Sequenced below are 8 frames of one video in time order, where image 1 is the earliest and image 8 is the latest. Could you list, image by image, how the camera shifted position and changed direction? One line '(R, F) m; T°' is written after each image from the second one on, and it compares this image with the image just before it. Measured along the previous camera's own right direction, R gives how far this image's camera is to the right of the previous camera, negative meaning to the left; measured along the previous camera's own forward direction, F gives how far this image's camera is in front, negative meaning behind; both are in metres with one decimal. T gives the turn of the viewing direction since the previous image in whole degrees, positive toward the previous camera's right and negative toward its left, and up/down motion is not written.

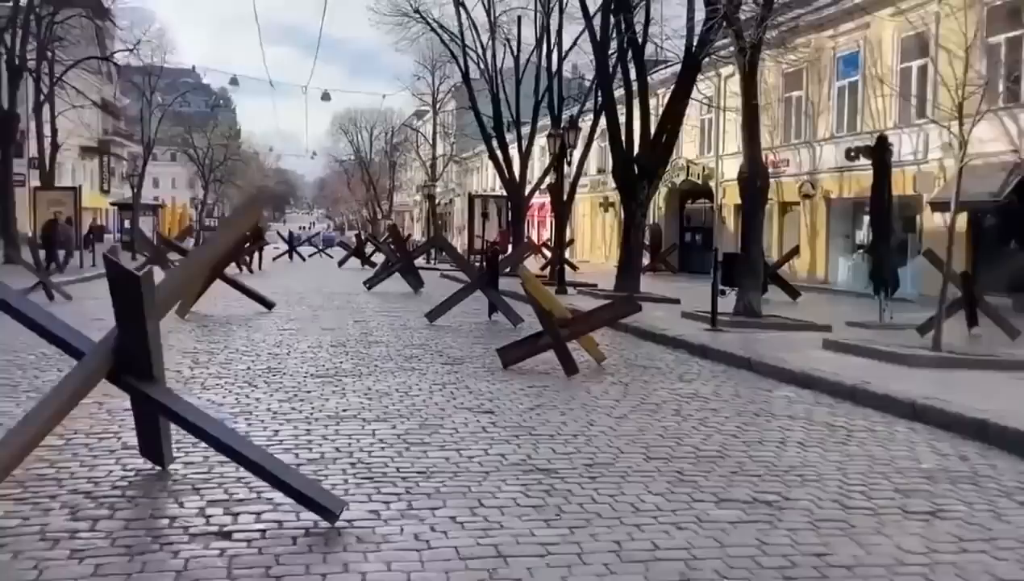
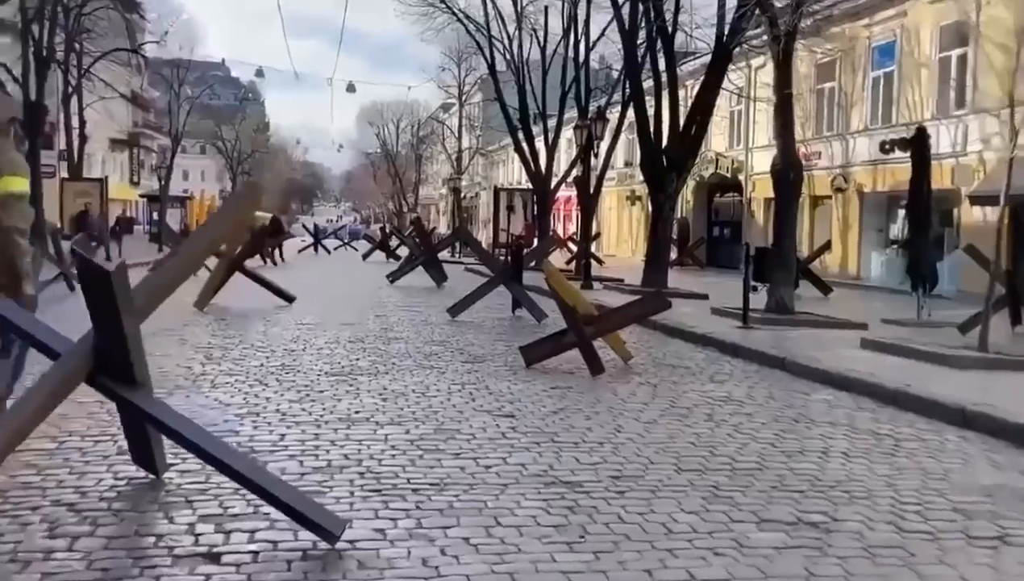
(0.0, +0.5) m; -2°
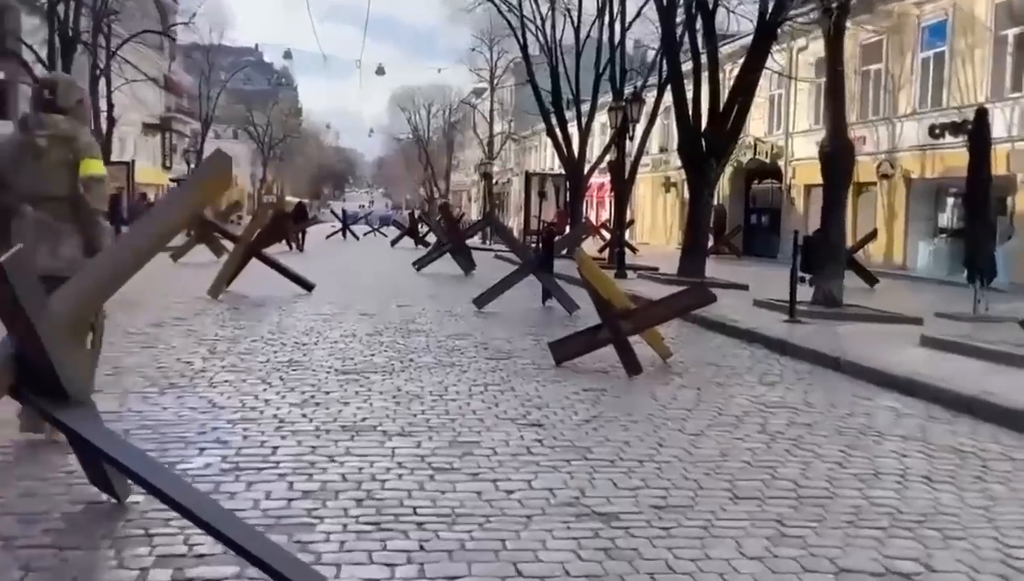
(0.0, +1.0) m; -2°
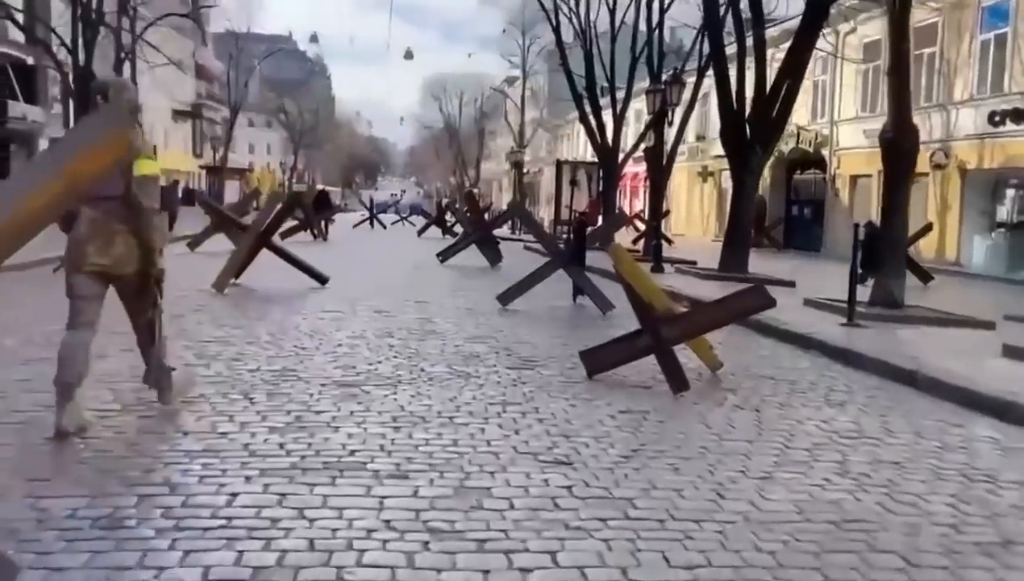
(0.0, +1.4) m; -2°
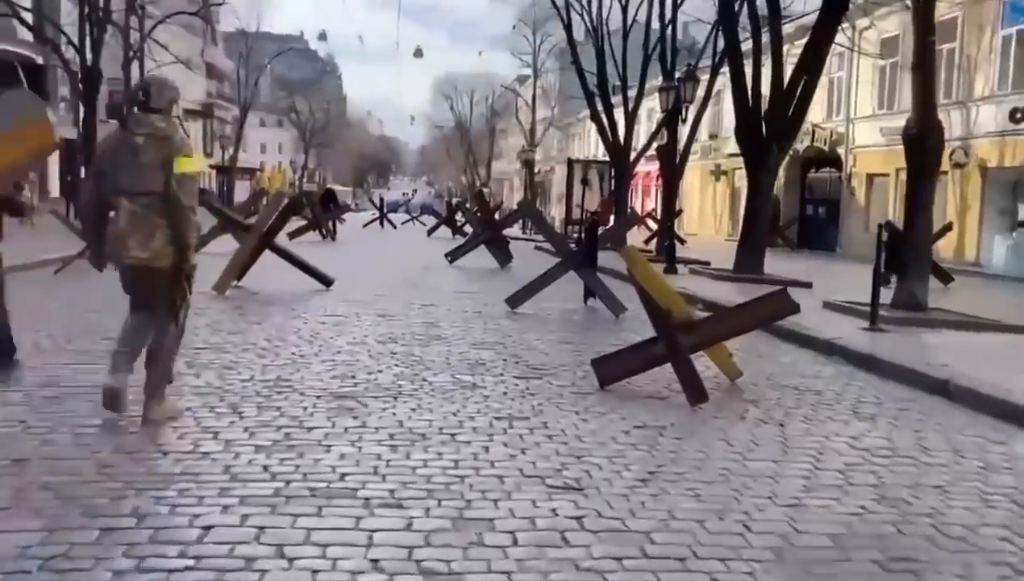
(0.0, +0.5) m; -1°
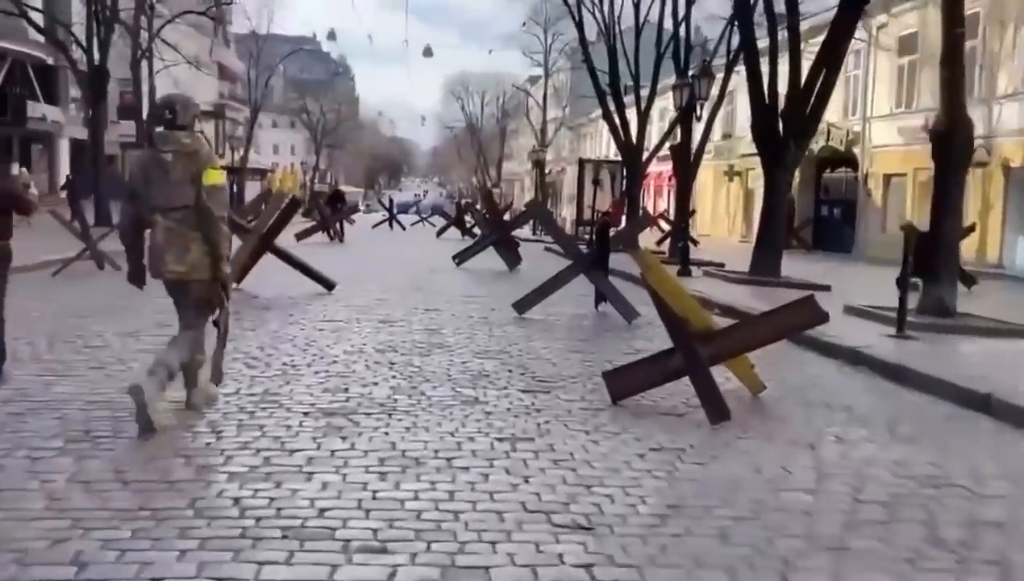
(+0.1, +0.6) m; -1°
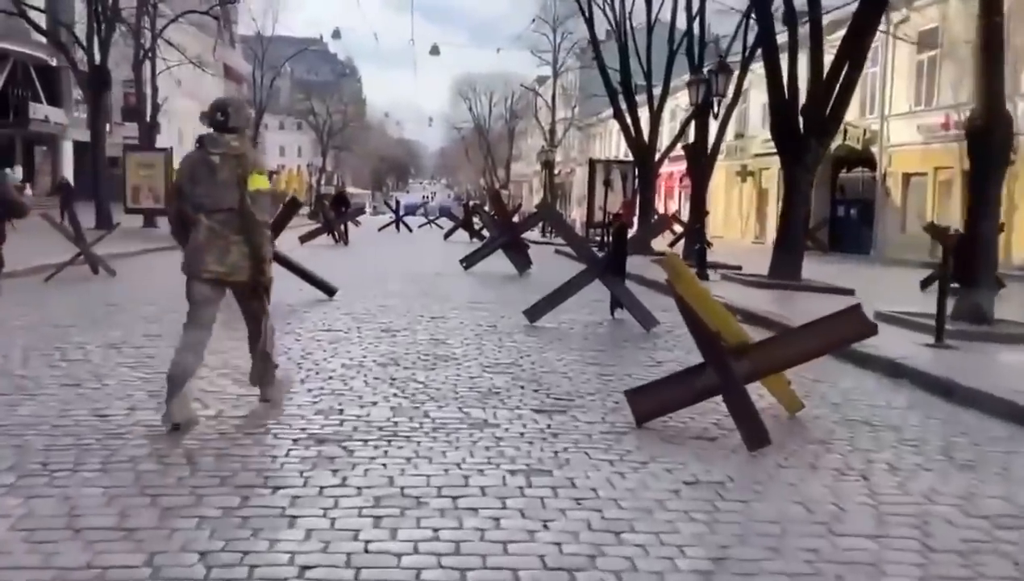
(0.0, +0.8) m; -1°
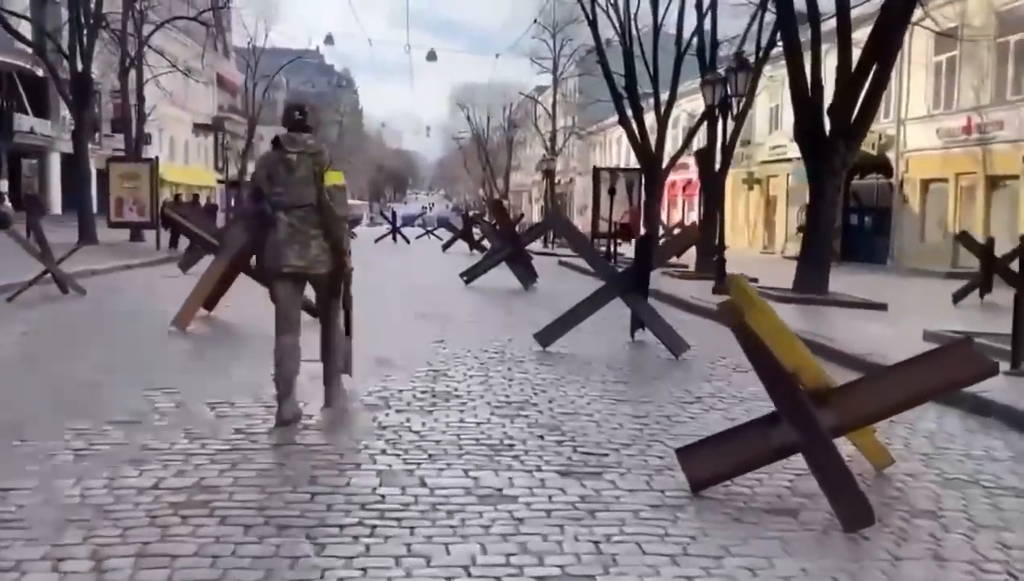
(-0.1, +1.6) m; 0°
